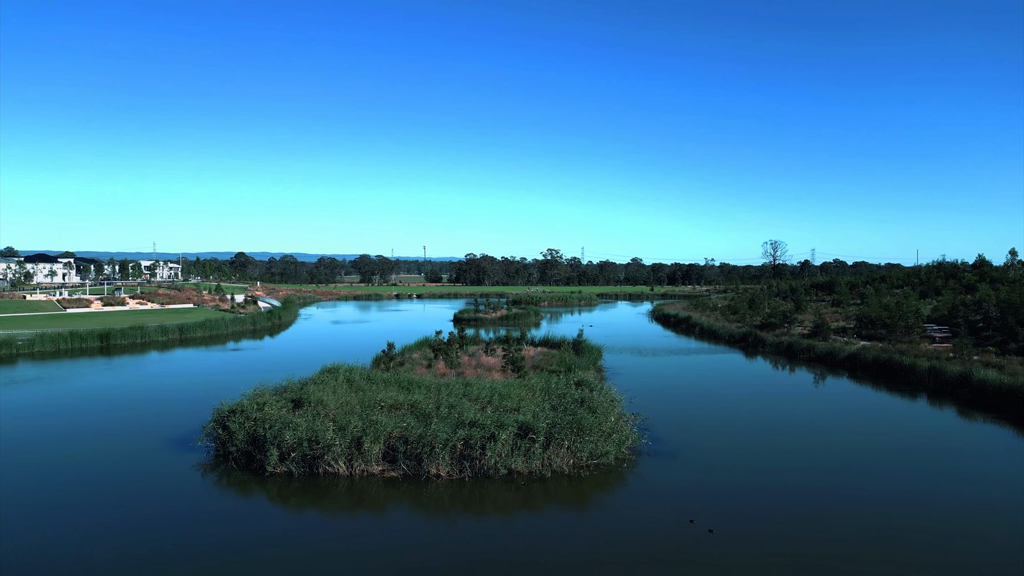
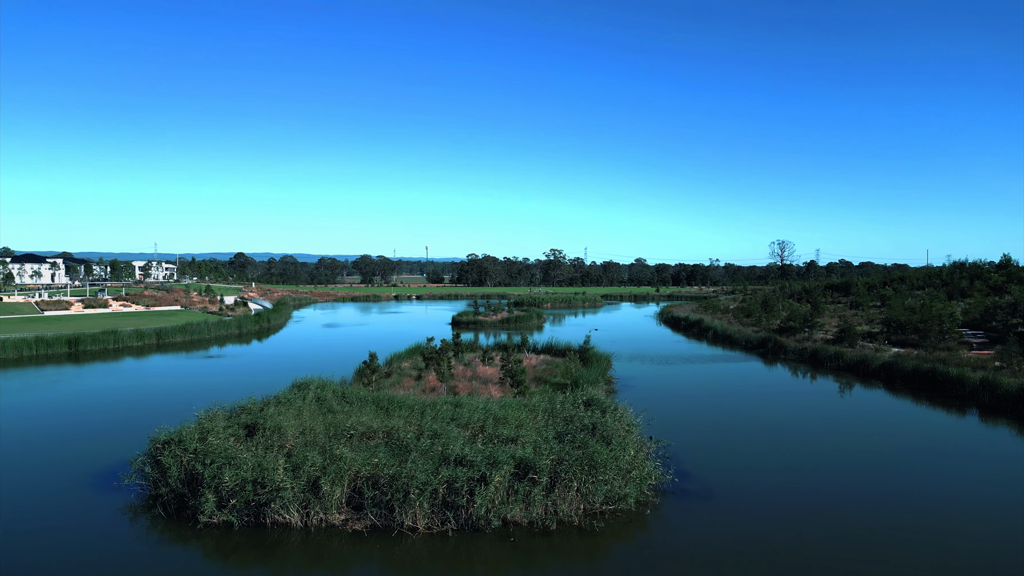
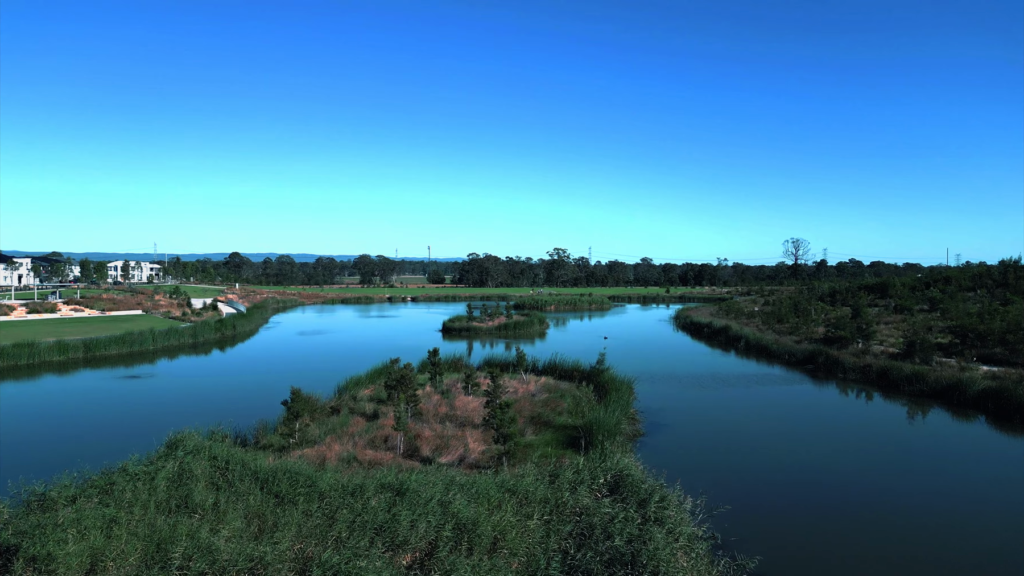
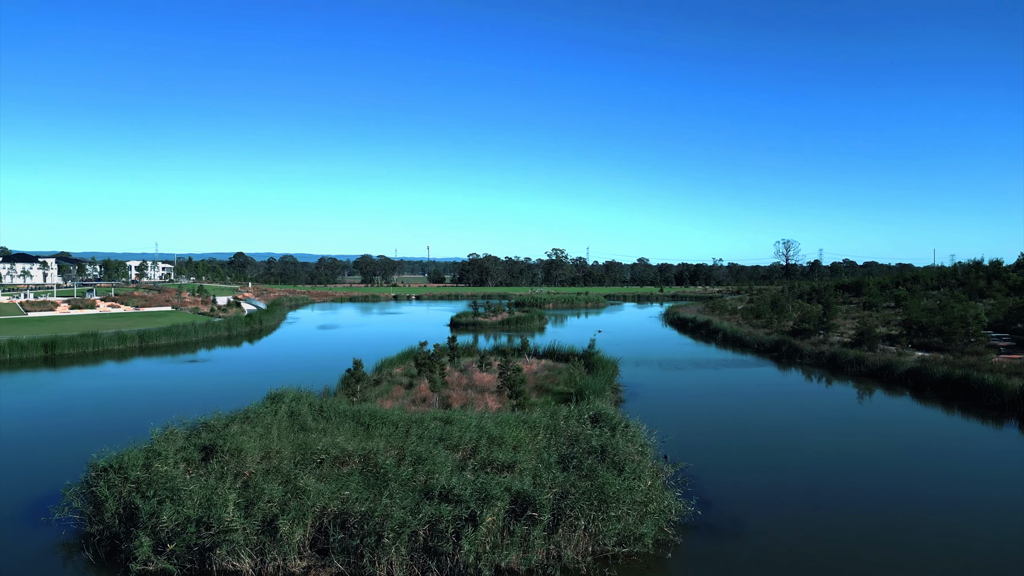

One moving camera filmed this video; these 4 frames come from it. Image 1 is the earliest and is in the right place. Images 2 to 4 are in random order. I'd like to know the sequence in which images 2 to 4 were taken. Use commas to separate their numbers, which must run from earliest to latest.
2, 4, 3
